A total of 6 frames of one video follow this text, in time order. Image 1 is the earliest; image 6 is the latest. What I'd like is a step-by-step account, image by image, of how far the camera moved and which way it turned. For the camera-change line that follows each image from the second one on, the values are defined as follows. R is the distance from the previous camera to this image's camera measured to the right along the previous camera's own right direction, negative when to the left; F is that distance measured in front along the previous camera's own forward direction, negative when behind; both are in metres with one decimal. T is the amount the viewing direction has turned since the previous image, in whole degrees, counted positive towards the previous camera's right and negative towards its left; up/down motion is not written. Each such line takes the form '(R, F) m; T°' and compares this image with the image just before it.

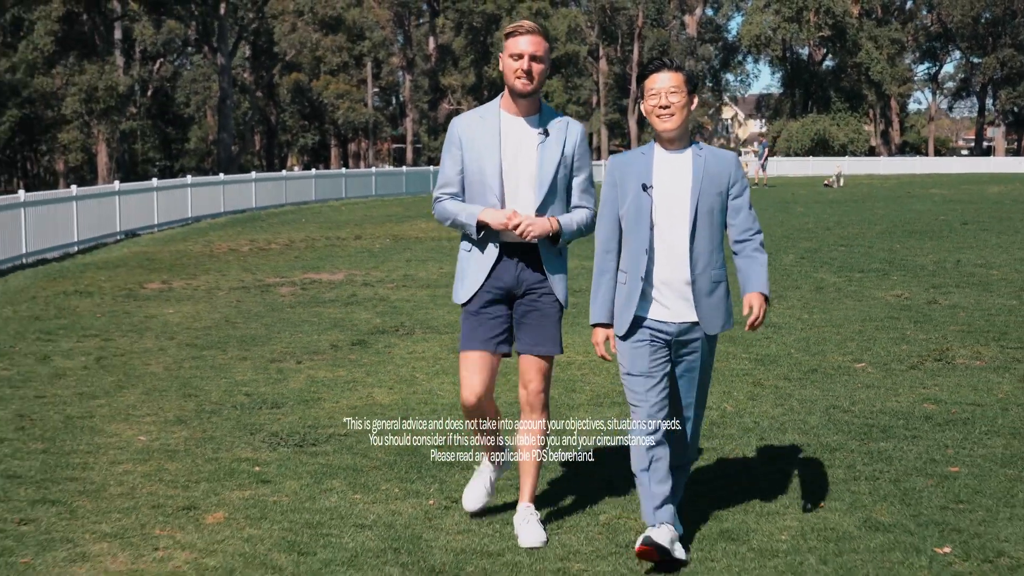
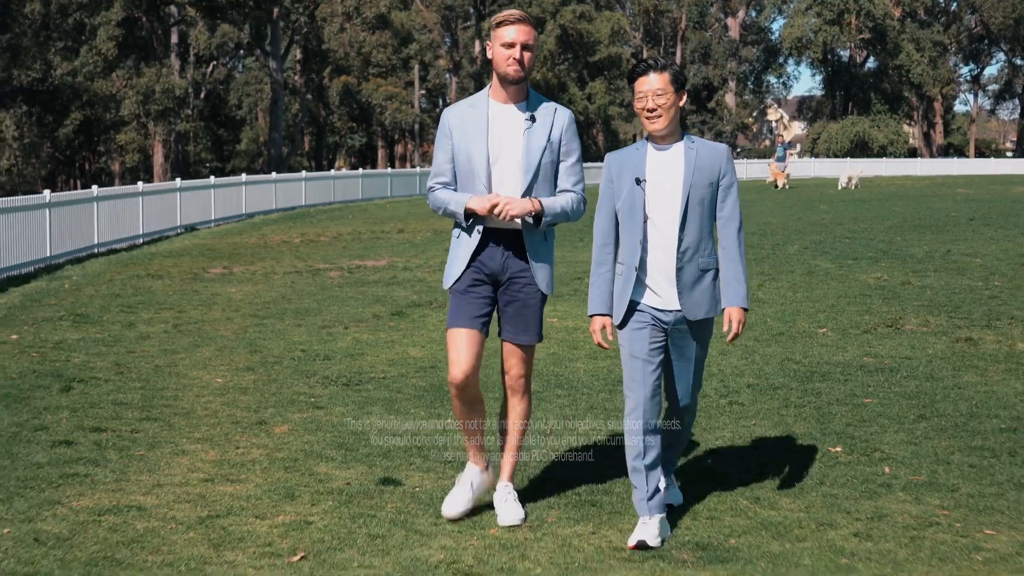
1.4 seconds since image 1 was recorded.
(+0.2, -1.5) m; -2°
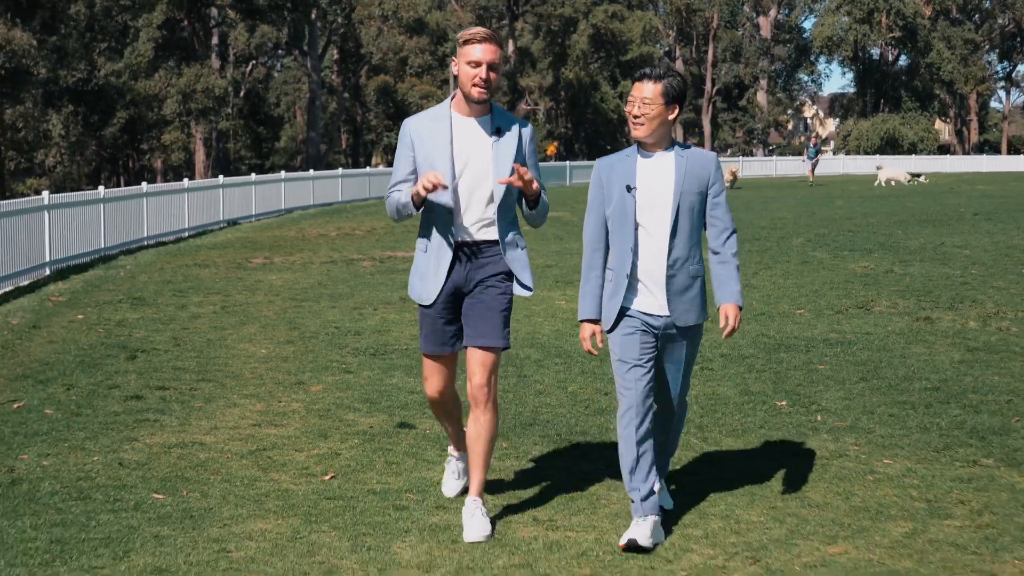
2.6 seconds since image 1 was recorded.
(+0.2, -1.2) m; -1°
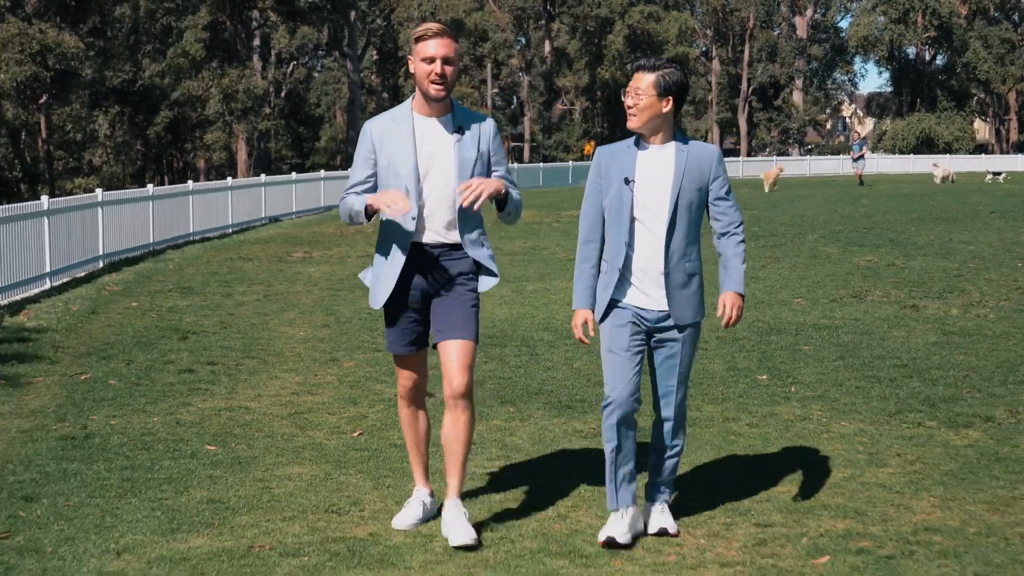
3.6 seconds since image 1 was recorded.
(+0.2, -0.9) m; -2°
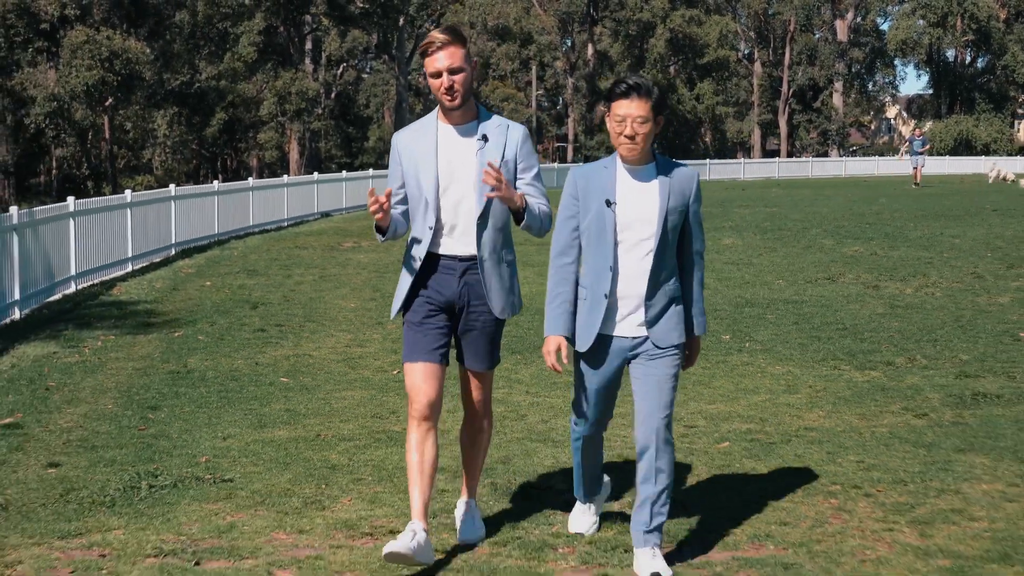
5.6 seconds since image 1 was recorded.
(+0.3, -2.0) m; -2°
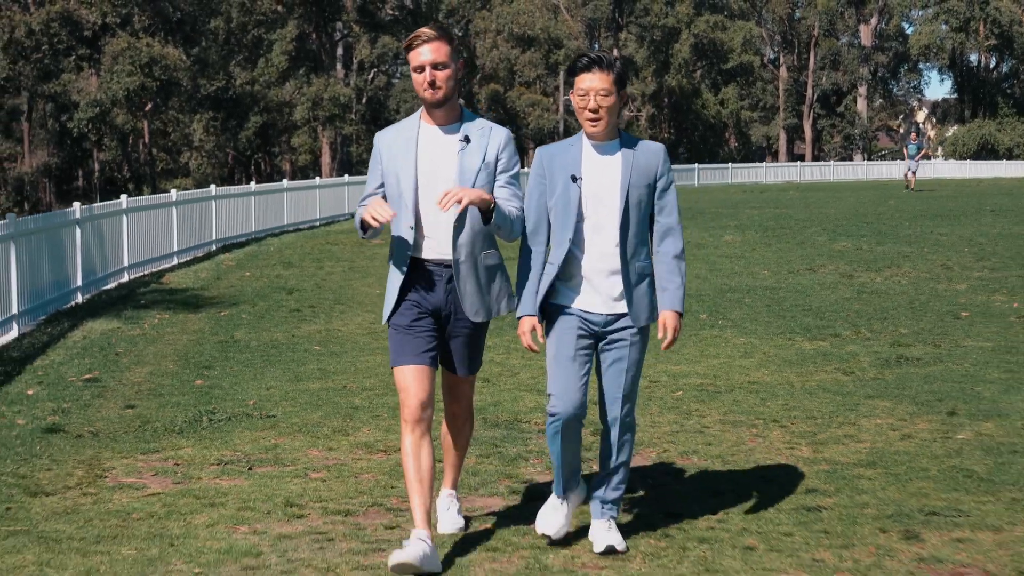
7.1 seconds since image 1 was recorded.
(+0.2, -1.5) m; -1°
